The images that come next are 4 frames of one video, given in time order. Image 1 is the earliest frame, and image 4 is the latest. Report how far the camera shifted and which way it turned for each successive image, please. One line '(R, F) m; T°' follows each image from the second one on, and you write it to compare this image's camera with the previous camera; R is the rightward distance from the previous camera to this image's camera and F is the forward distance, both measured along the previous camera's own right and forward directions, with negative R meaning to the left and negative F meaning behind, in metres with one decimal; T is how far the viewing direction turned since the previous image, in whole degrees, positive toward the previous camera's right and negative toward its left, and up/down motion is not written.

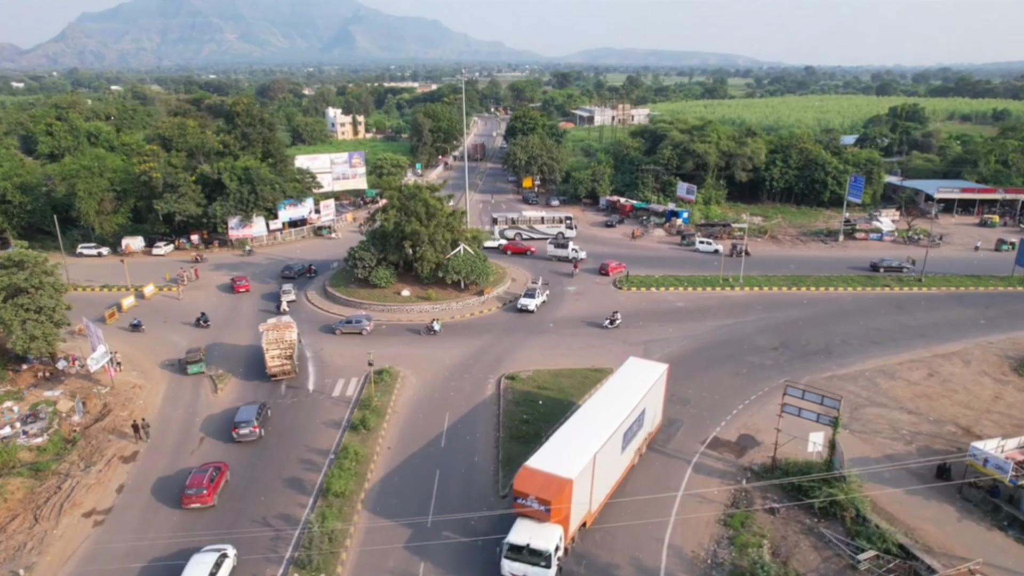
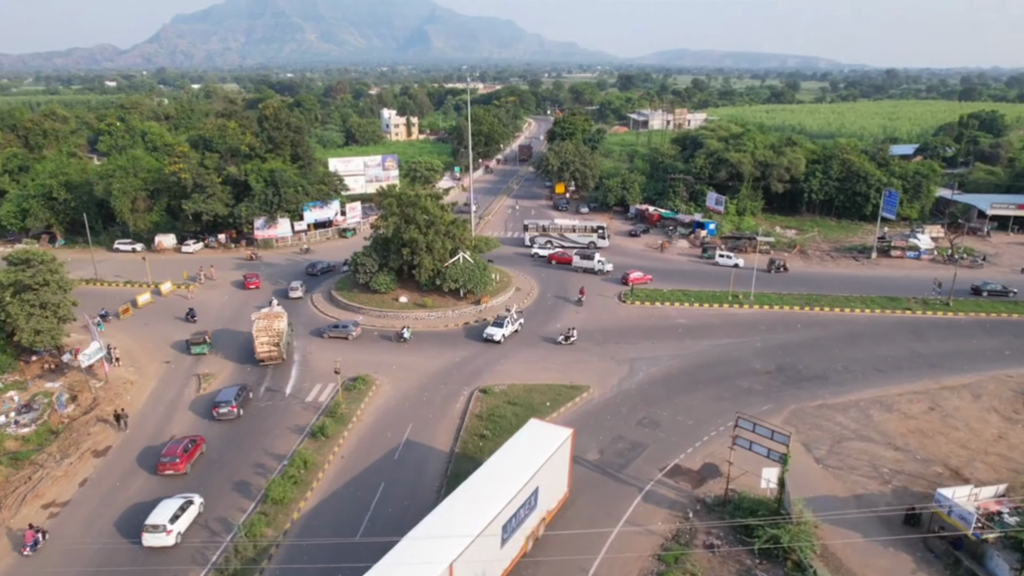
(+3.5, +0.4) m; -5°
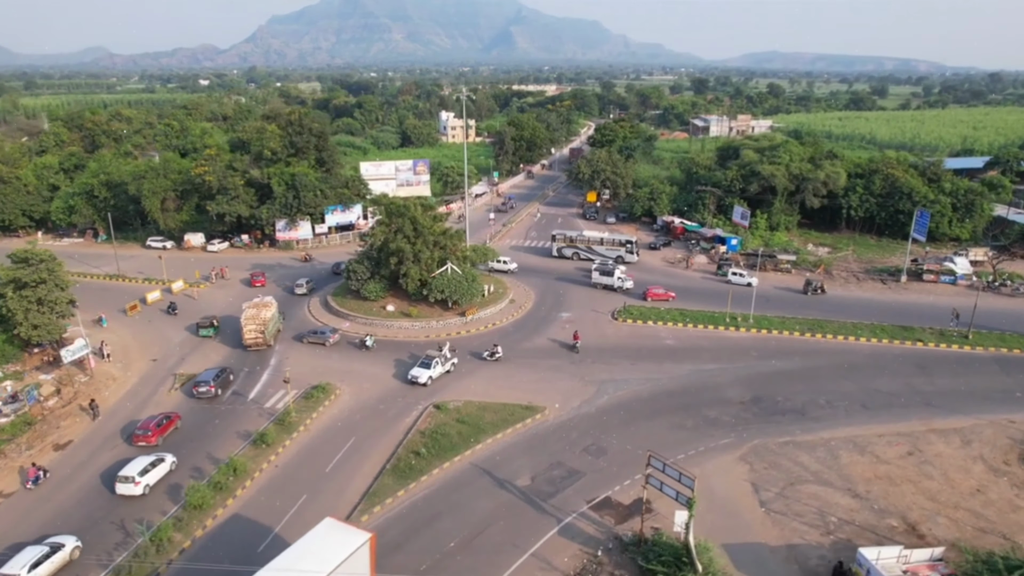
(+4.5, +0.6) m; -6°
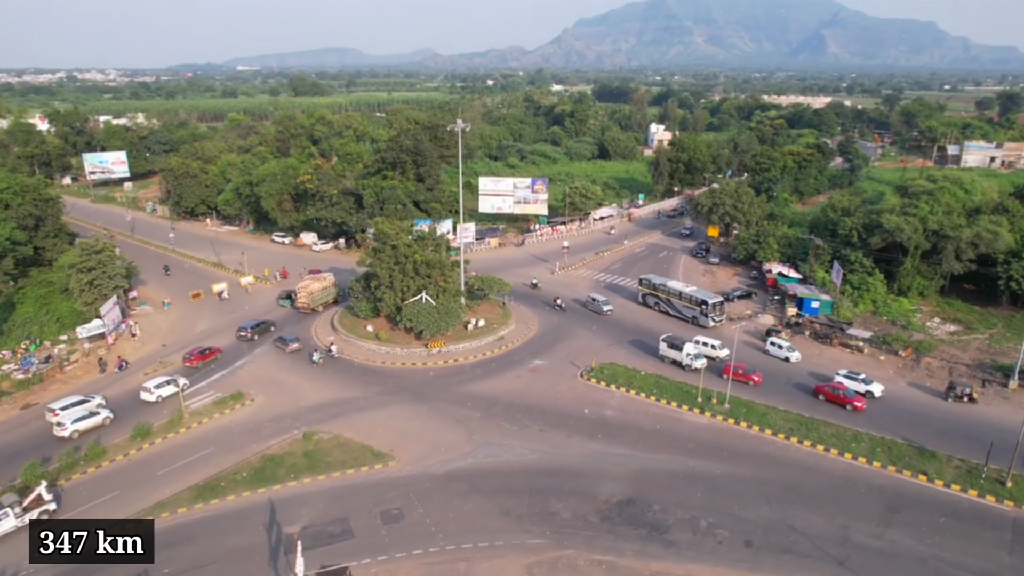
(+14.4, +4.2) m; -22°
